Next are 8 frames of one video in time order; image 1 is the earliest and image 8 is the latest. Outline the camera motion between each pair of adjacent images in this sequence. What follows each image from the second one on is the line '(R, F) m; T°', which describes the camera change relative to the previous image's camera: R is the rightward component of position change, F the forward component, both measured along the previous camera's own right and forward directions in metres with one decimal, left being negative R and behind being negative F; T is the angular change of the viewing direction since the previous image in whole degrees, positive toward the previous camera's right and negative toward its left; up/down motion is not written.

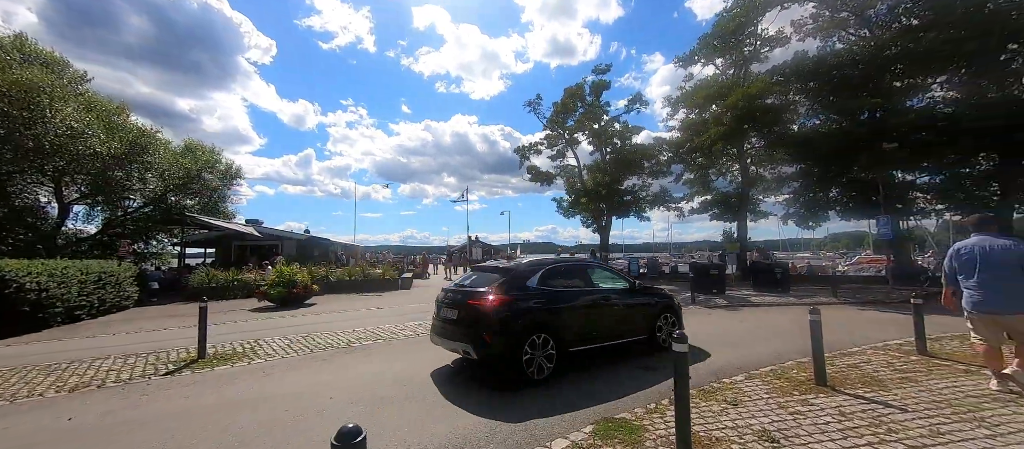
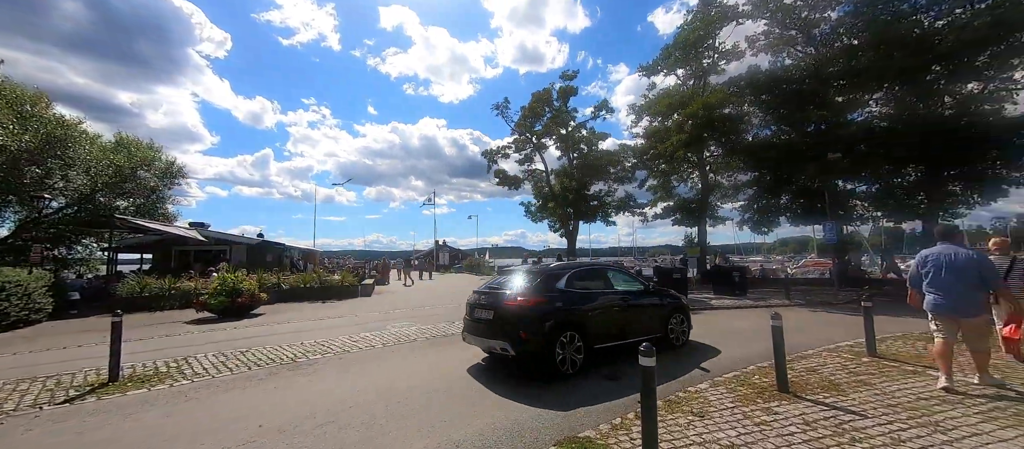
(+0.1, +0.3) m; +5°
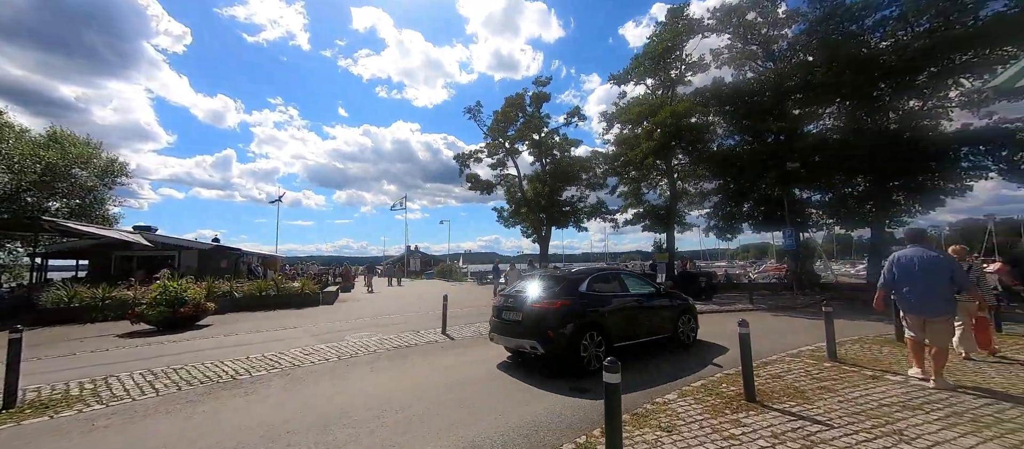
(+0.1, +0.3) m; +4°
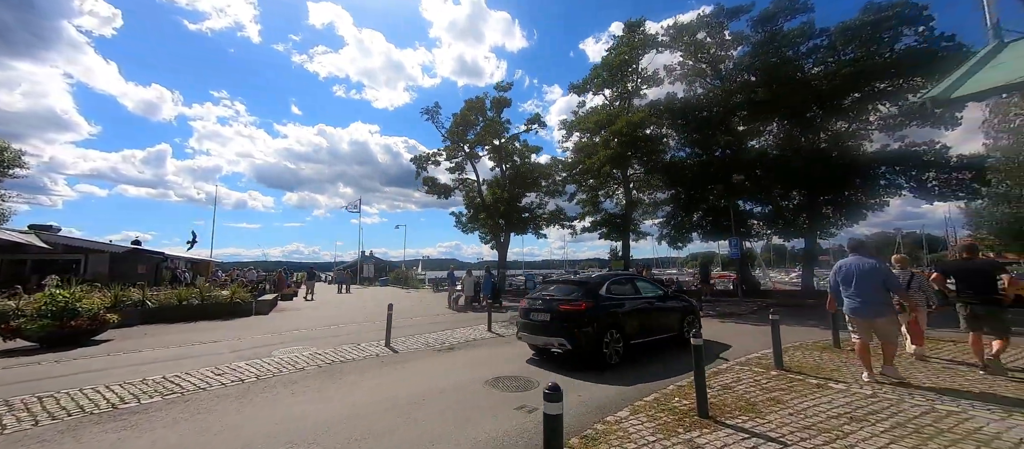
(+0.2, +0.4) m; +6°
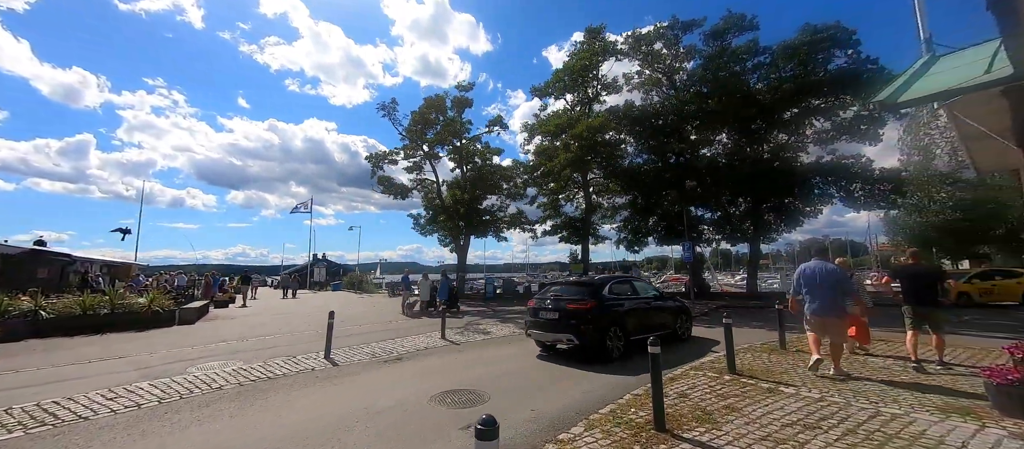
(+0.2, +0.4) m; +6°
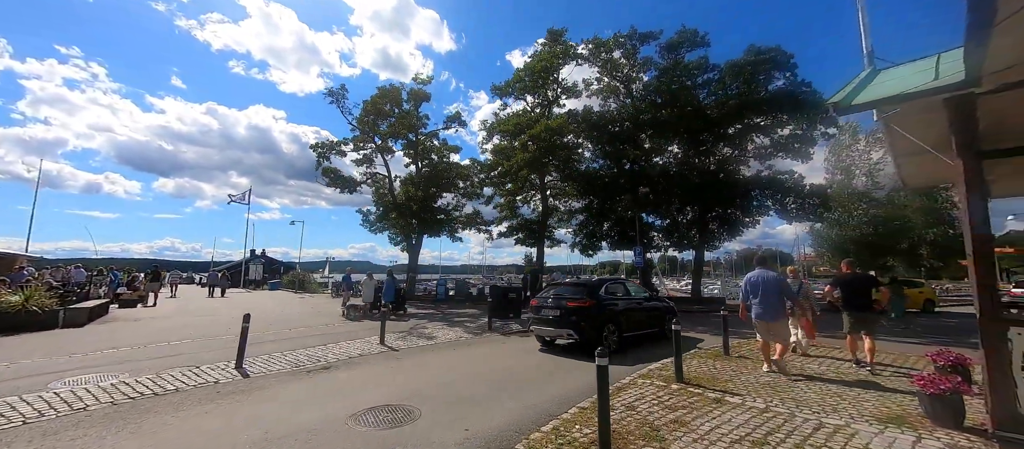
(+0.2, +0.5) m; +6°
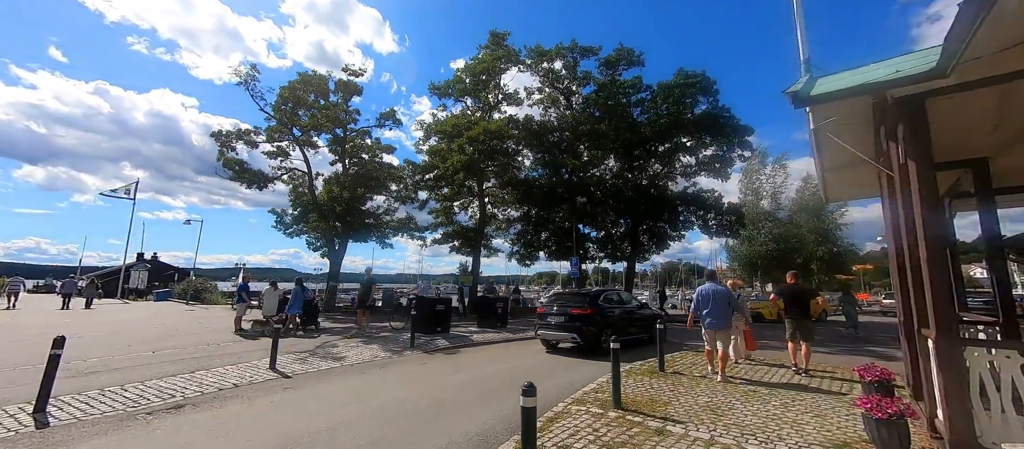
(+0.3, +1.0) m; +9°
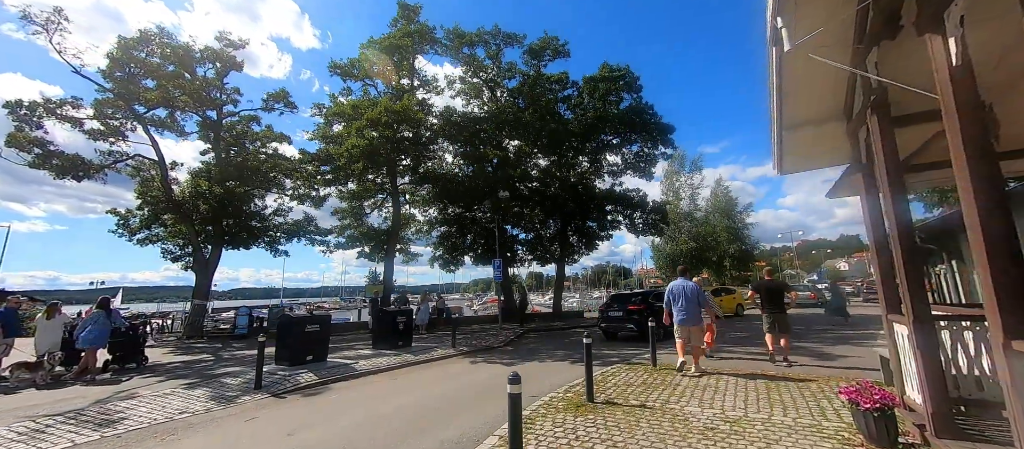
(+1.0, +2.3) m; +10°
